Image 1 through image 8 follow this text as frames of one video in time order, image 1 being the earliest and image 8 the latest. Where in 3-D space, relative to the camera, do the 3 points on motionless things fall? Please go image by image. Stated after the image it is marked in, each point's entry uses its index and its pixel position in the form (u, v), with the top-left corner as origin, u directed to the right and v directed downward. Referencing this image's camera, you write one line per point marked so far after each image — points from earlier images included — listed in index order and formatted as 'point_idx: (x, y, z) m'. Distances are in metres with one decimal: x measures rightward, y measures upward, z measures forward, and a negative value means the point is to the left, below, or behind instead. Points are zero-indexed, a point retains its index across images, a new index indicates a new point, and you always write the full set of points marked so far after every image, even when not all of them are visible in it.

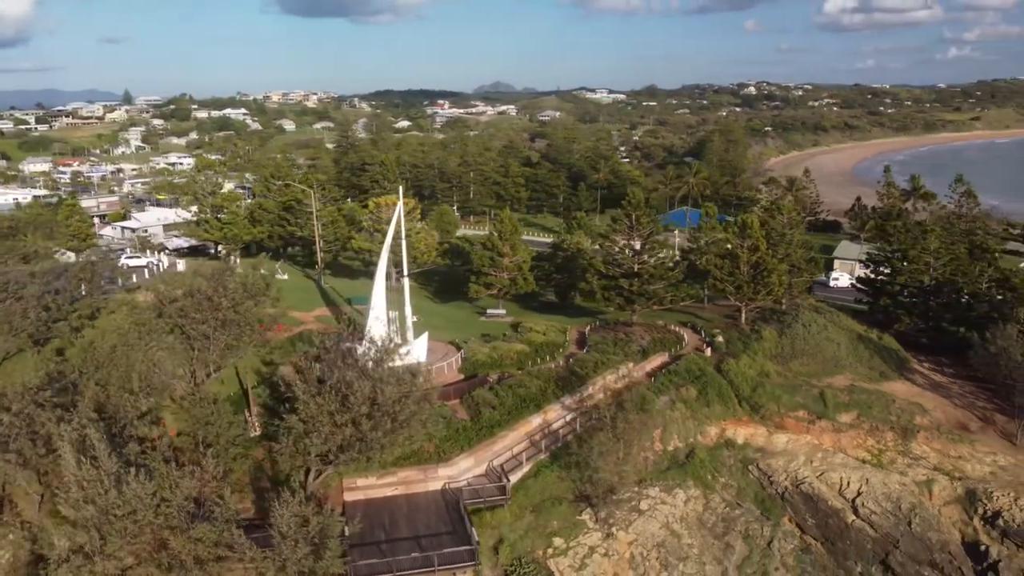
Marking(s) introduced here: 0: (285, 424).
0: (-5.3, -3.3, +19.6) m
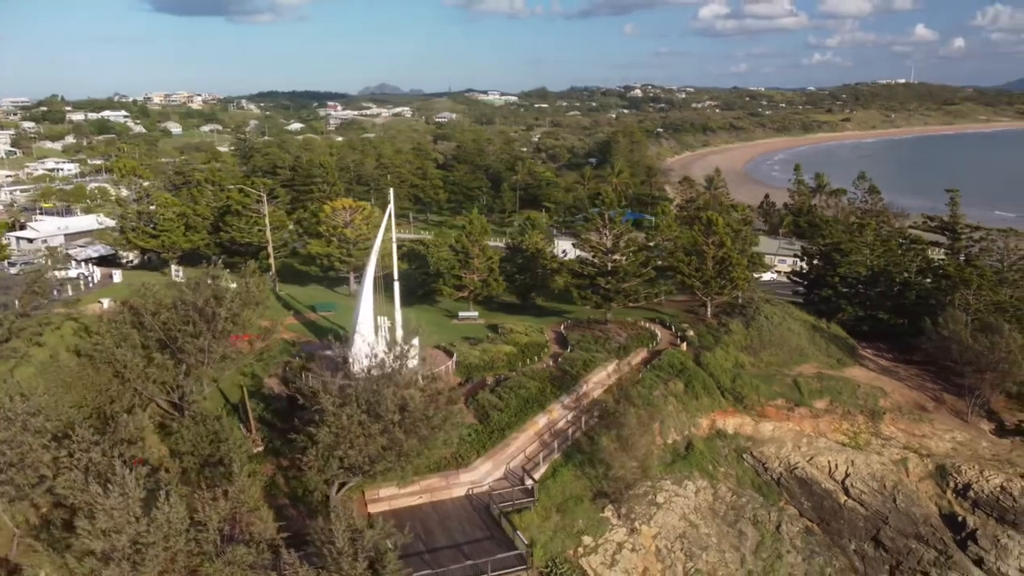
0: (-4.5, -3.4, +18.9) m
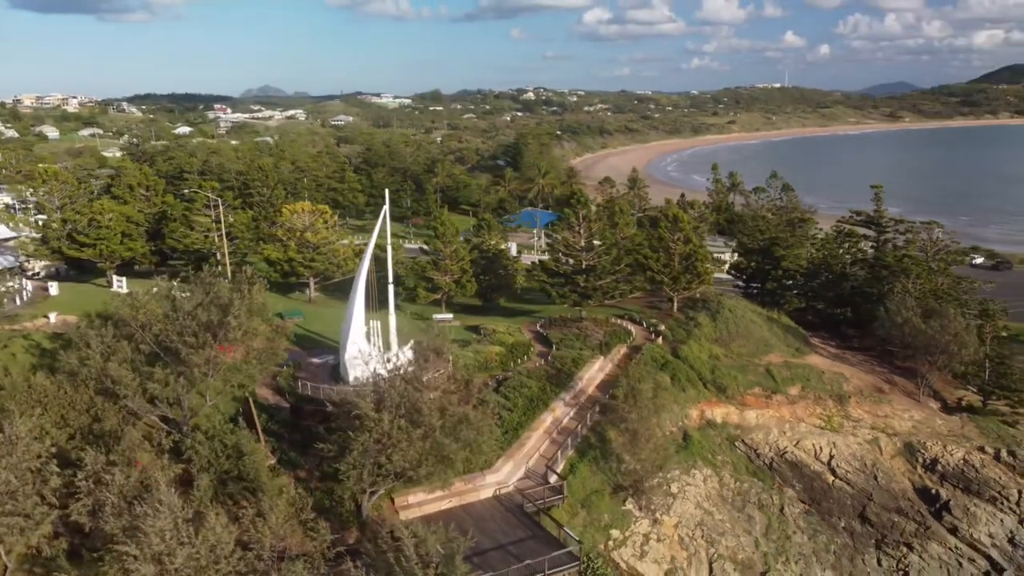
0: (-3.6, -3.5, +18.3) m
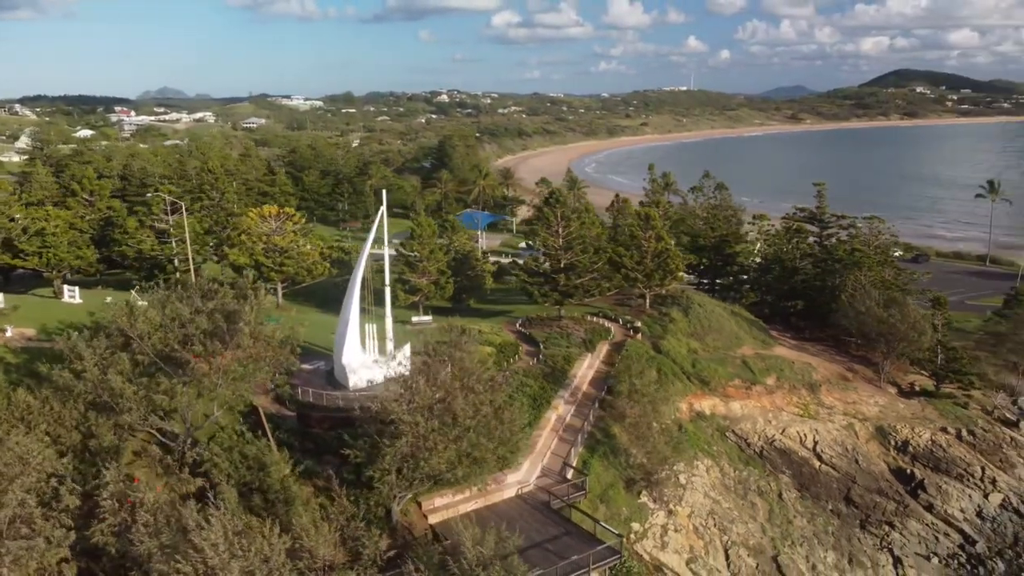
0: (-2.9, -3.5, +18.0) m
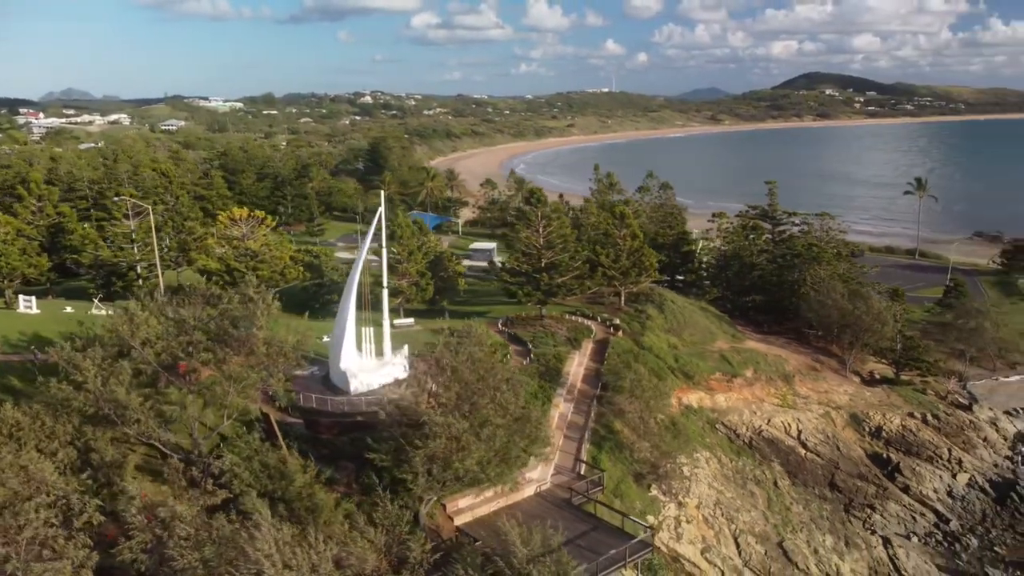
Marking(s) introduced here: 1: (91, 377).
0: (-2.2, -3.6, +17.8) m
1: (-9.8, -2.1, +19.1) m
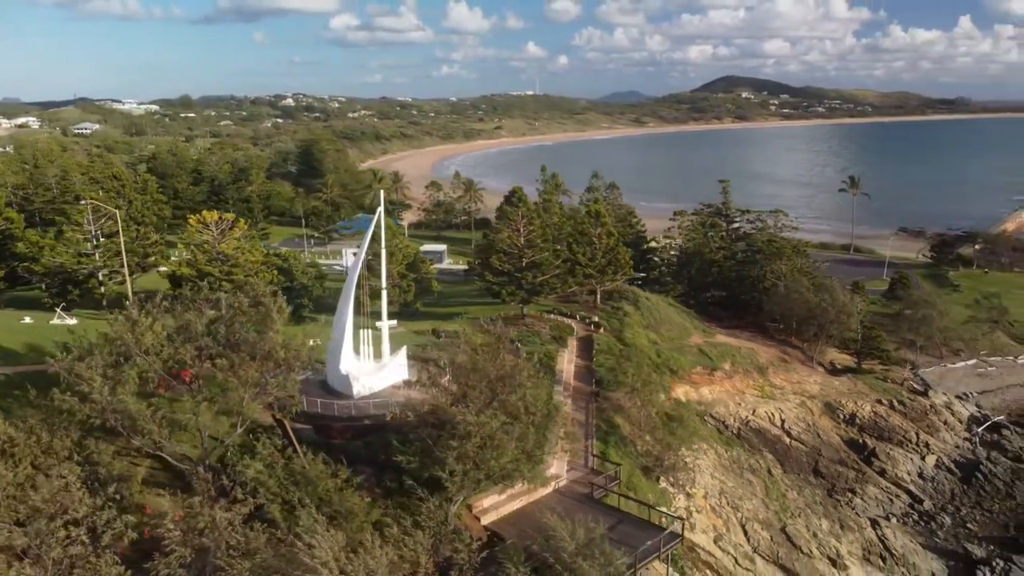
0: (-1.5, -3.6, +17.6) m
1: (-9.3, -2.2, +18.2) m
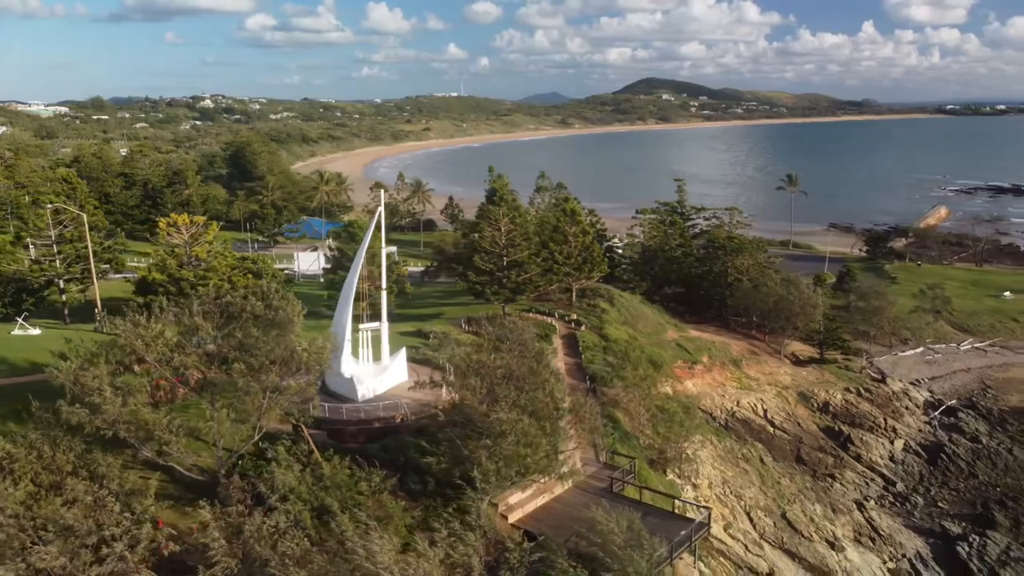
0: (-0.8, -3.5, +17.5) m
1: (-8.6, -2.3, +17.4) m
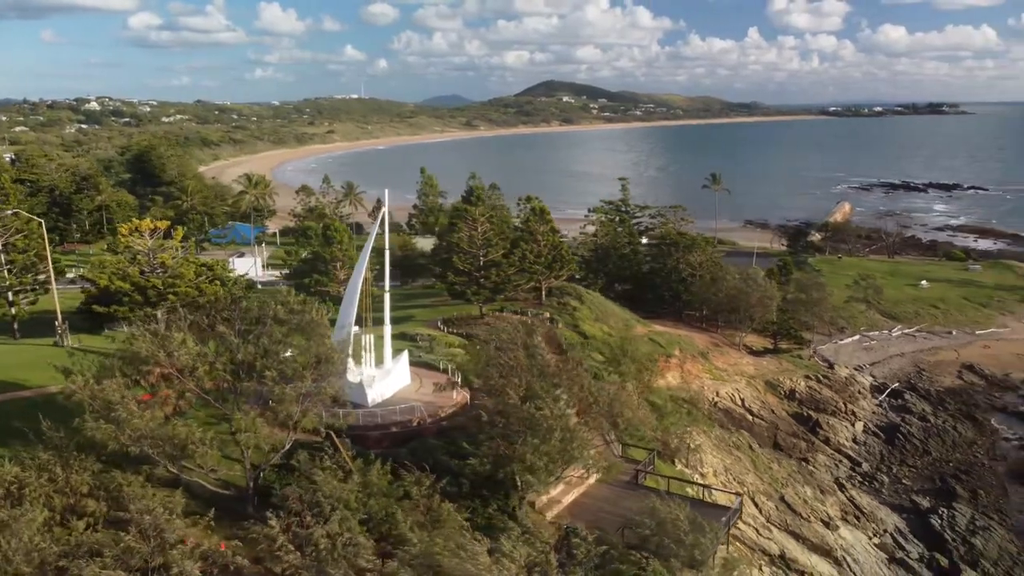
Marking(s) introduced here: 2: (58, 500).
0: (+0.2, -3.5, +17.4) m
1: (-7.6, -2.5, +16.5) m
2: (-8.4, -4.0, +15.5) m
